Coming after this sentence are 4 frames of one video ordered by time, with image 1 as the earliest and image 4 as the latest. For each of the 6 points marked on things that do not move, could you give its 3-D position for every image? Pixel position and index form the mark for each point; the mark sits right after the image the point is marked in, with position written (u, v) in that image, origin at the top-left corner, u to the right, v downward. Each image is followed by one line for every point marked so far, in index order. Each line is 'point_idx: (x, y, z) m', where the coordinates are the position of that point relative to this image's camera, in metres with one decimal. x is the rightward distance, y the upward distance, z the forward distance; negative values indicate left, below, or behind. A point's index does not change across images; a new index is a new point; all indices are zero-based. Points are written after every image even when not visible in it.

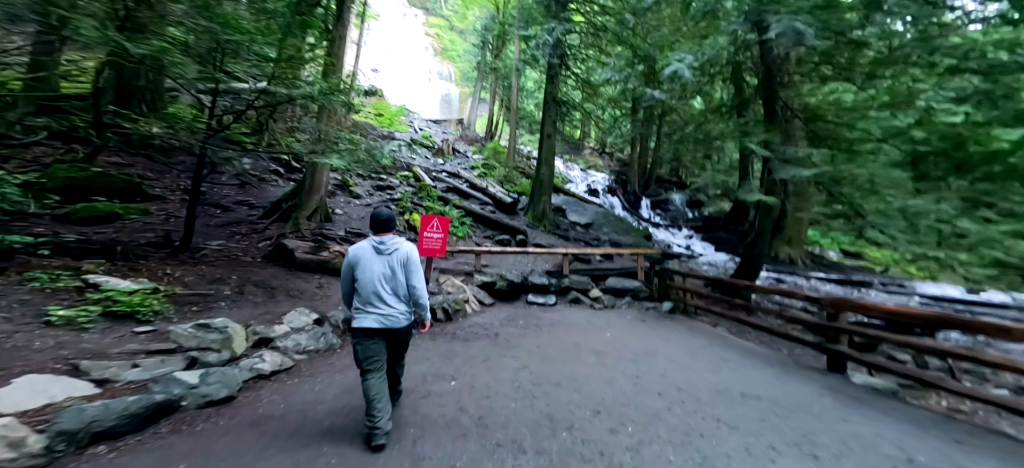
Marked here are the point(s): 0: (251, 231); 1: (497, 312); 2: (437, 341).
0: (-6.0, +0.1, +9.1) m
1: (-0.3, -1.6, +8.0) m
2: (-1.1, -1.6, +5.7) m
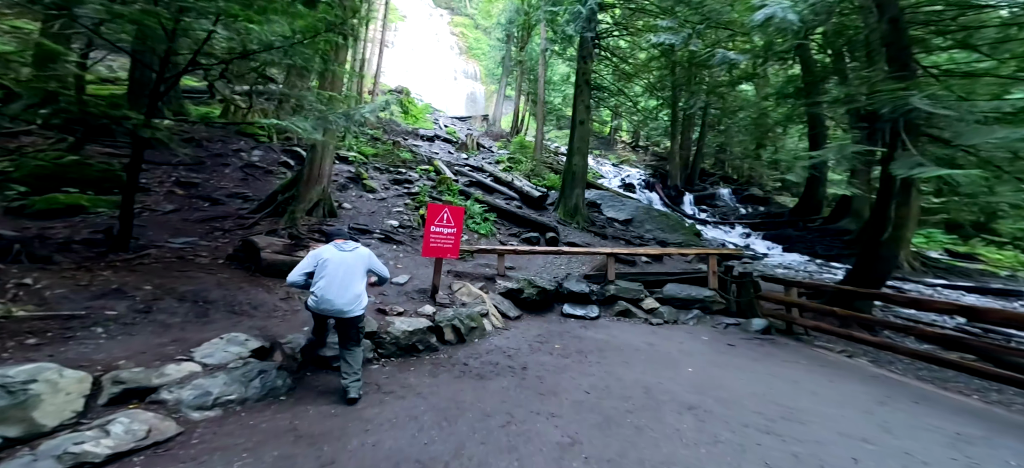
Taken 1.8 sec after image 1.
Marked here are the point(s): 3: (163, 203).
0: (-5.4, +0.2, +7.8) m
1: (+0.2, -1.5, +6.2) m
2: (-0.7, -1.5, +4.0) m
3: (-7.1, +0.6, +8.1) m
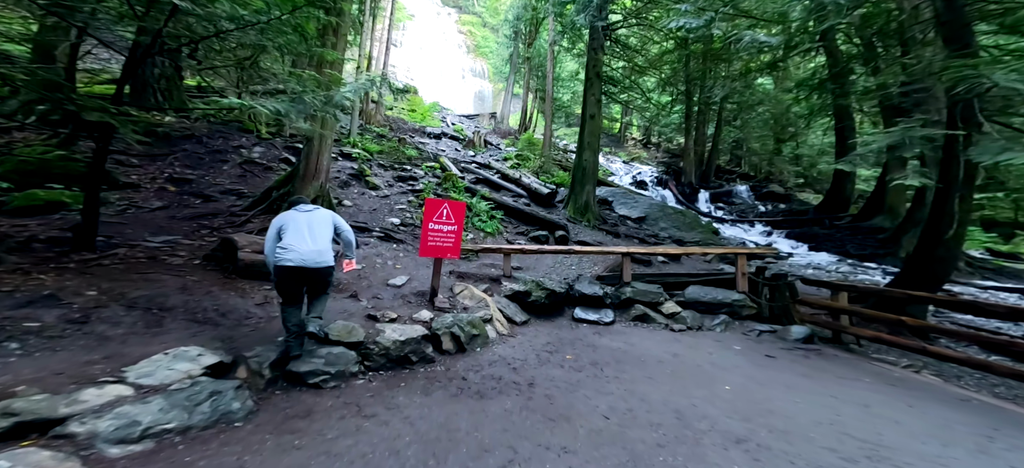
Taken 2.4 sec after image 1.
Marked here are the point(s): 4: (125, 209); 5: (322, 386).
0: (-5.3, +0.2, +7.3) m
1: (+0.3, -1.5, +5.6) m
2: (-0.7, -1.5, +3.5) m
3: (-7.0, +0.7, +7.7) m
4: (-6.8, +0.5, +7.0) m
5: (-1.6, -1.3, +3.3) m
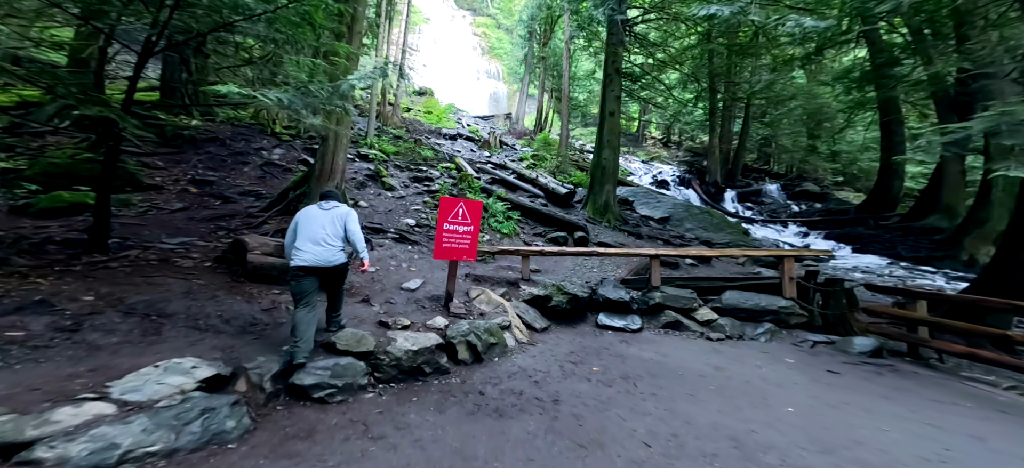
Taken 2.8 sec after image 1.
0: (-4.9, +0.2, +7.2) m
1: (+0.6, -1.5, +5.3) m
2: (-0.5, -1.5, +3.2) m
3: (-6.6, +0.6, +7.7) m
4: (-6.5, +0.4, +7.0) m
5: (-1.4, -1.3, +3.1) m
